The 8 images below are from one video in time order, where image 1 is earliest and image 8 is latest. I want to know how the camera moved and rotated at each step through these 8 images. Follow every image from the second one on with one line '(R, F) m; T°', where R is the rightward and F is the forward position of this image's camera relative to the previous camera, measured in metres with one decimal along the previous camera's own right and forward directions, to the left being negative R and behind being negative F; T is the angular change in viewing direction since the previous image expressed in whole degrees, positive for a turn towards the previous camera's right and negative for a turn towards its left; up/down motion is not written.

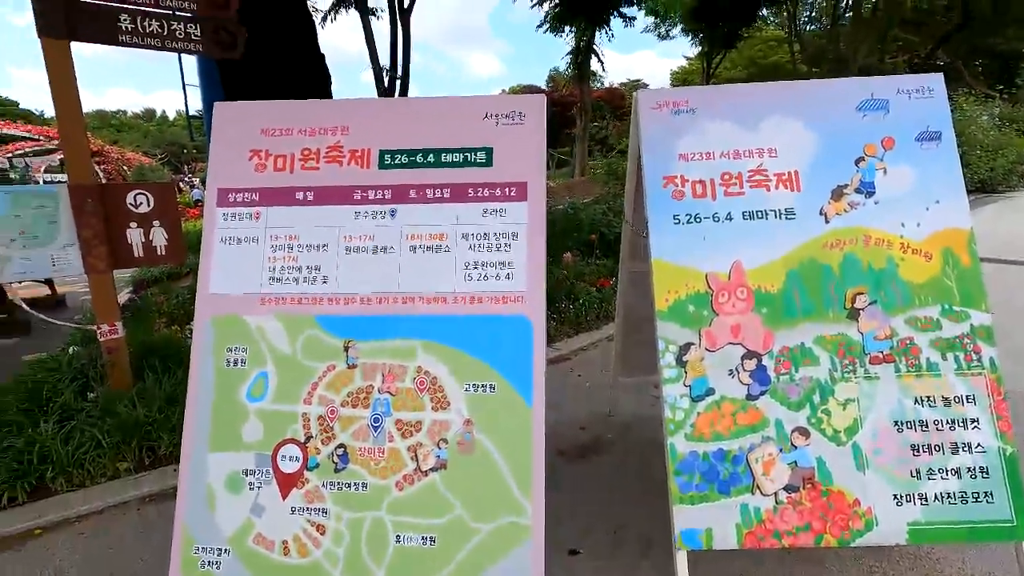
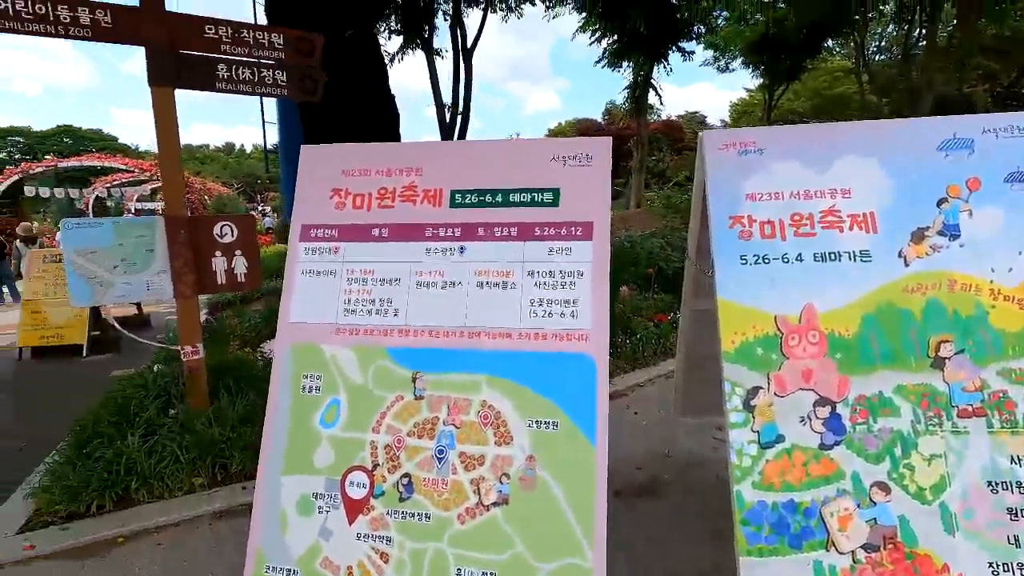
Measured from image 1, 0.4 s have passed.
(0.0, 0.0) m; -6°
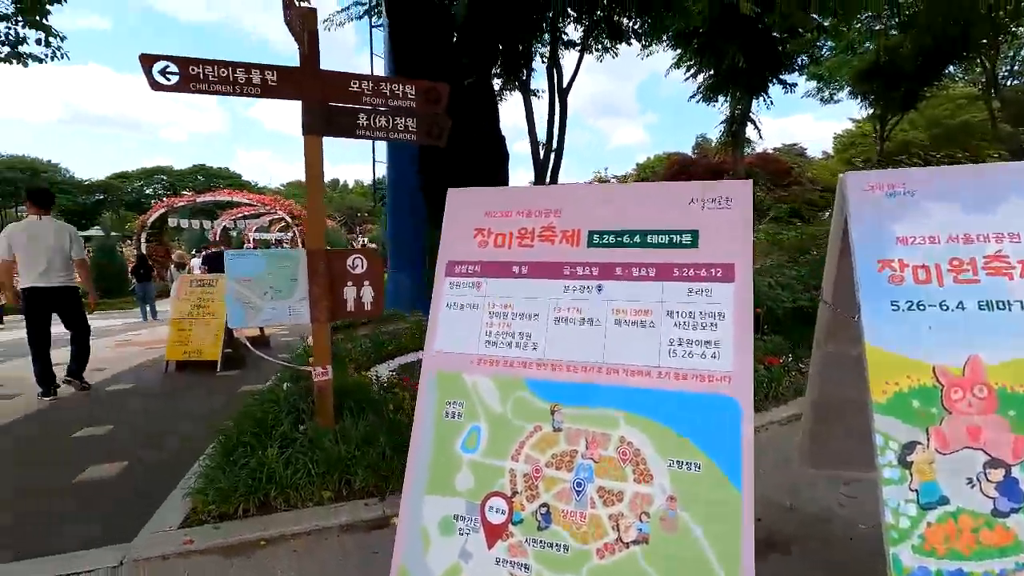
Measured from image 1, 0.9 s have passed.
(-0.2, -0.1) m; -9°
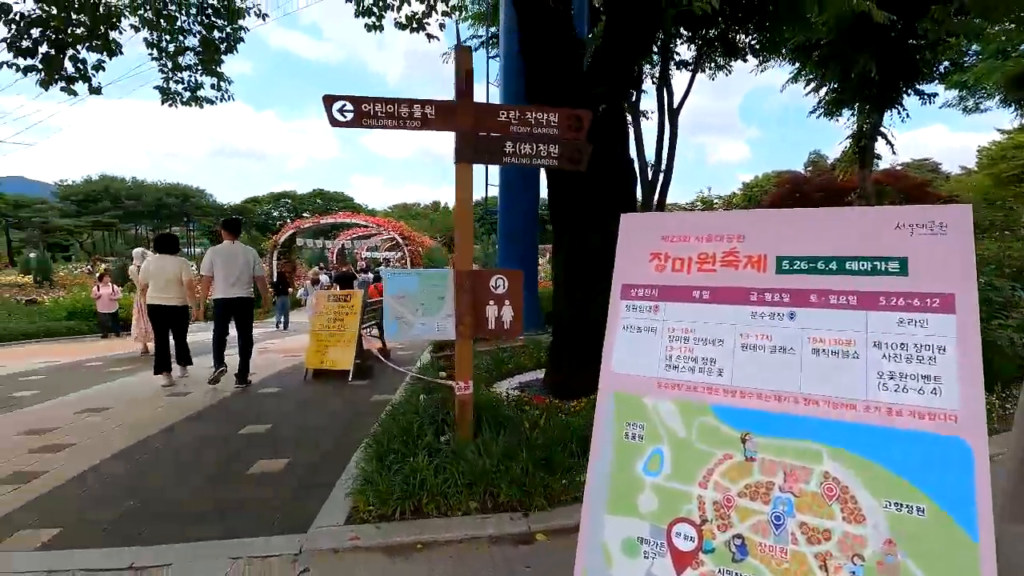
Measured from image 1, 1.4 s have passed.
(-0.3, -0.1) m; -10°
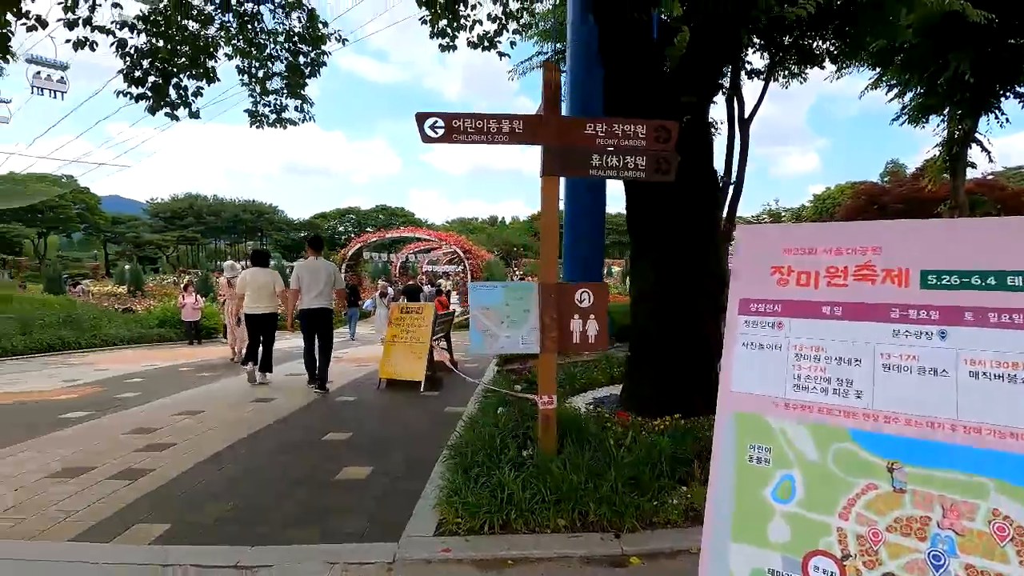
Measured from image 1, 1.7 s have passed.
(-0.2, 0.0) m; -6°
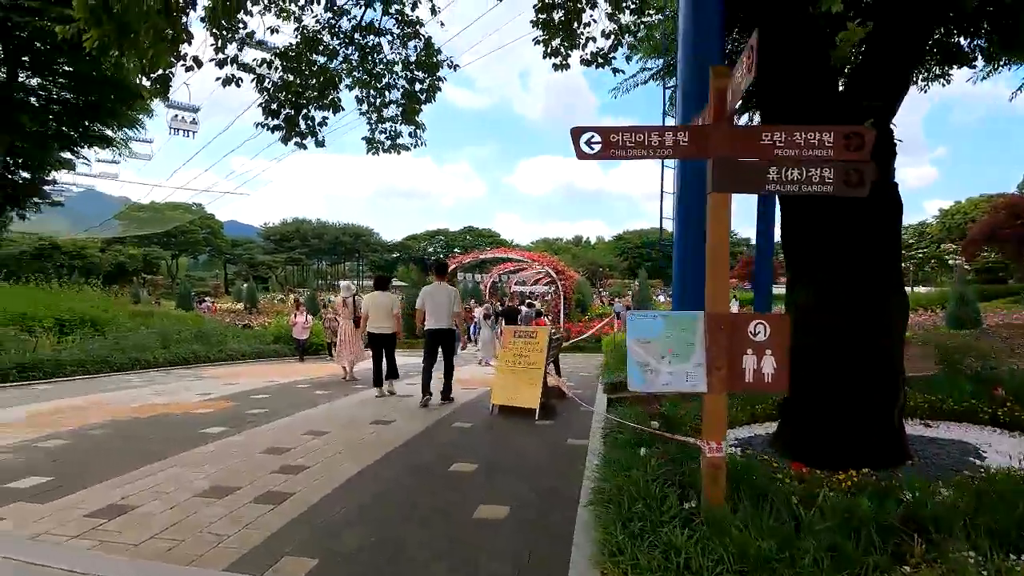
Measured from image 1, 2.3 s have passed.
(-0.5, +0.3) m; -9°
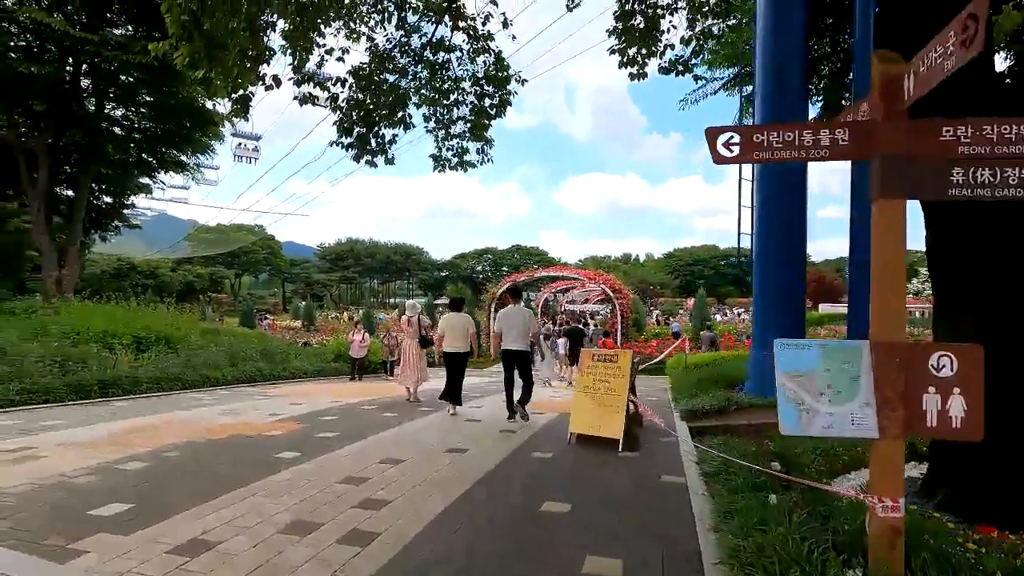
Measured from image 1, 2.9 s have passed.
(-0.4, +0.4) m; -5°
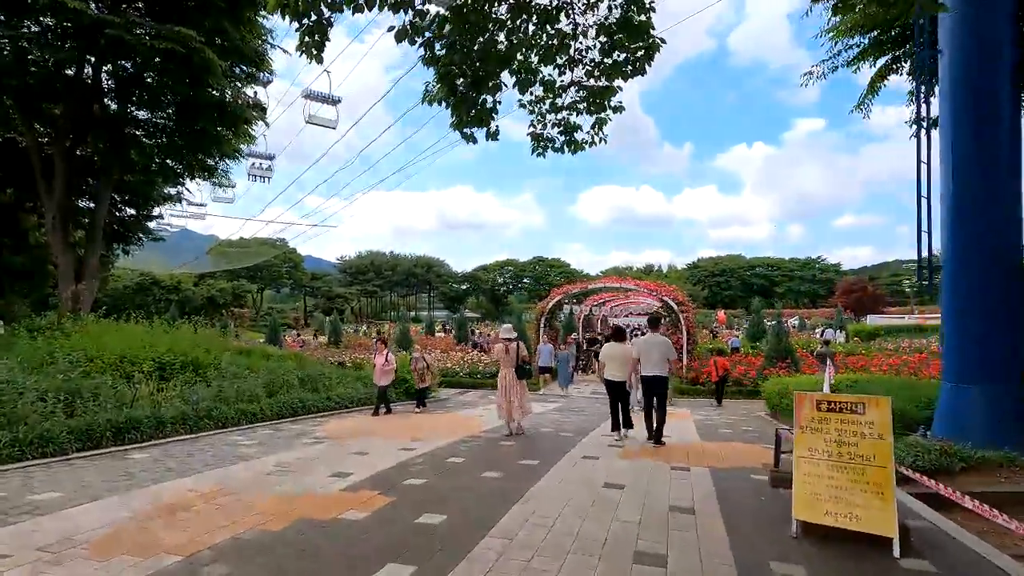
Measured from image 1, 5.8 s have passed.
(-1.5, +2.2) m; -2°
